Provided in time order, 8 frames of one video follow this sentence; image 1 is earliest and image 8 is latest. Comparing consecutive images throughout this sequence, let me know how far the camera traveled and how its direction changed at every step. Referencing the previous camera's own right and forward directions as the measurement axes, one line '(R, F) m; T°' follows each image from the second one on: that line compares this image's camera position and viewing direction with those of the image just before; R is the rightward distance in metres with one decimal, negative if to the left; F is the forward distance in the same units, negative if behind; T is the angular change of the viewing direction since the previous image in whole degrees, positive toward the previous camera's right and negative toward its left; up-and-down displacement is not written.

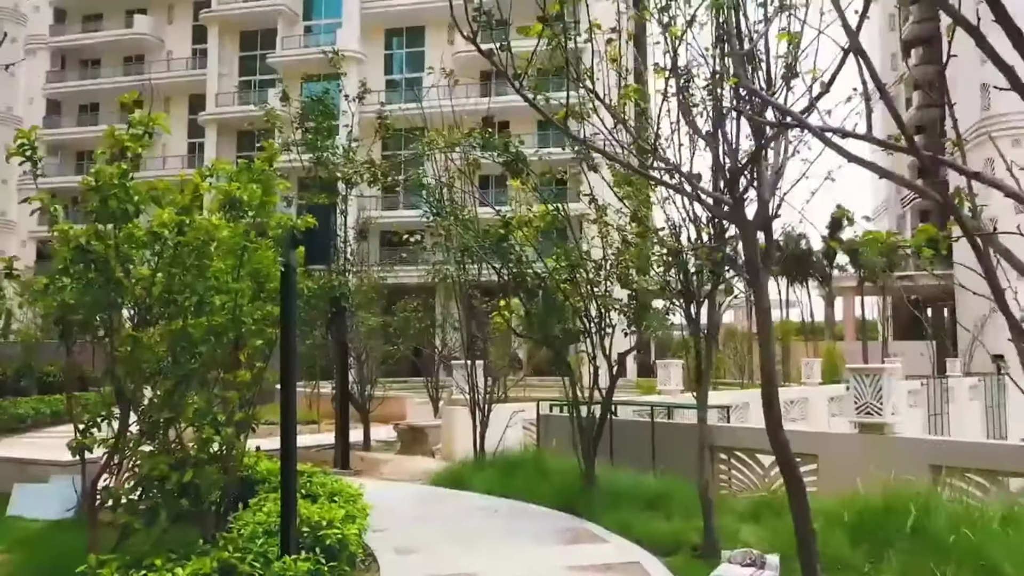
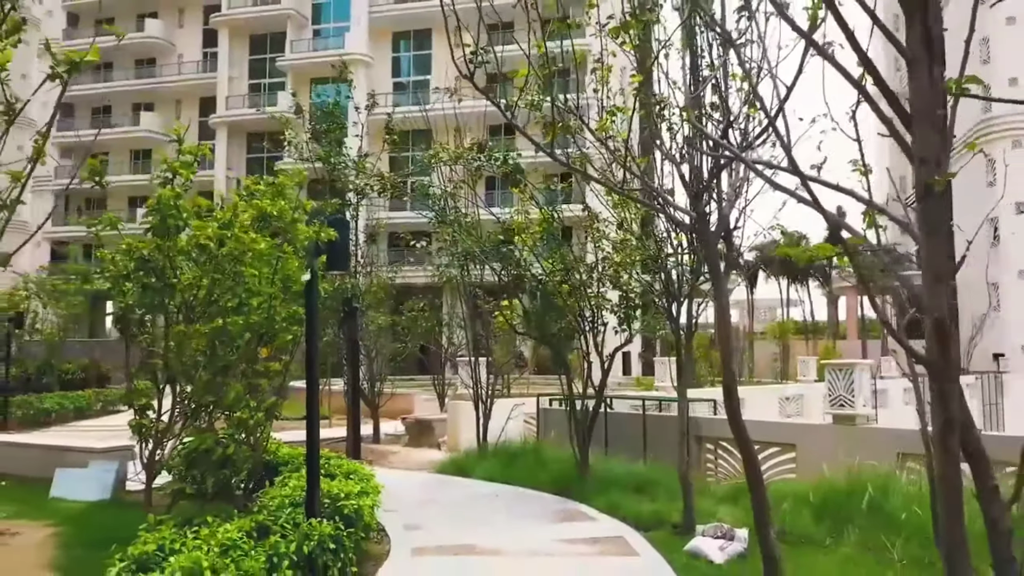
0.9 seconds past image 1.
(+0.1, -0.7) m; 0°
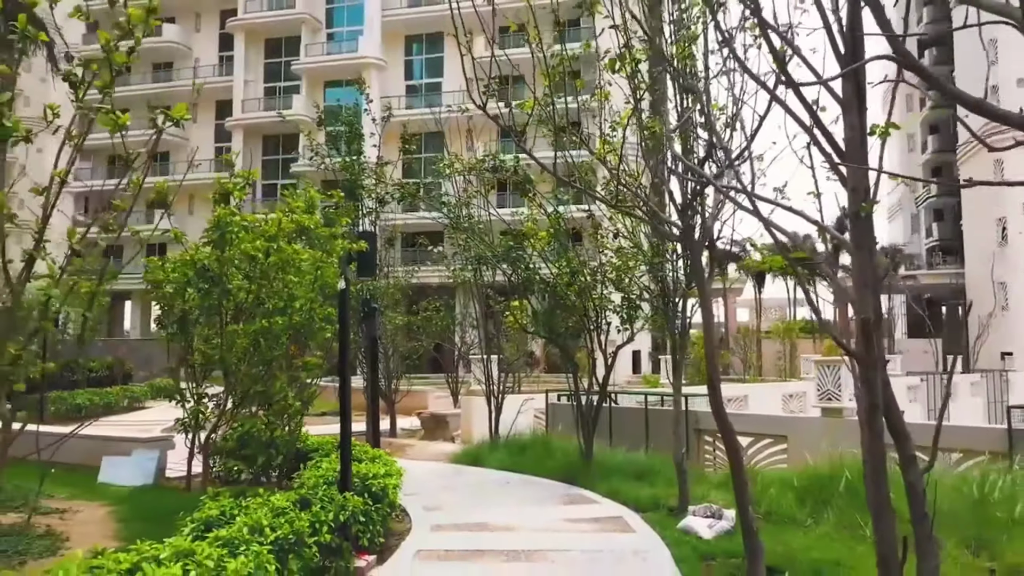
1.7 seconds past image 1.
(0.0, -0.7) m; -1°
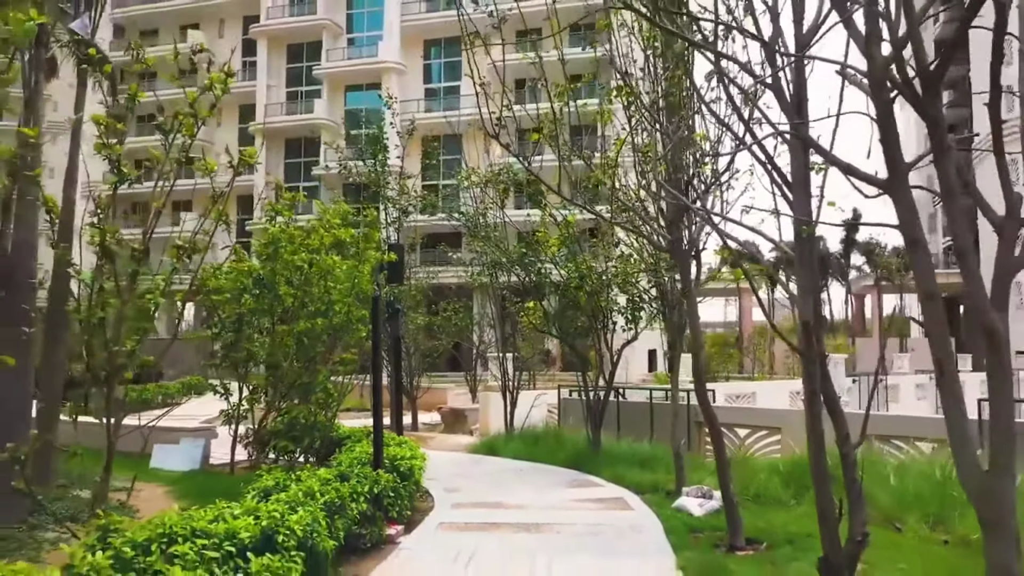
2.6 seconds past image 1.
(+0.1, -0.9) m; -1°
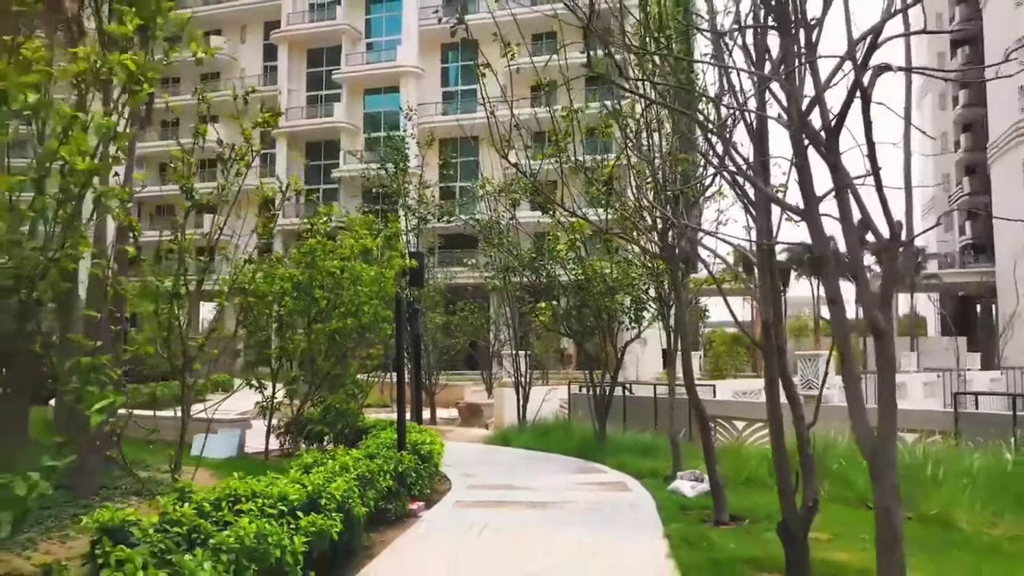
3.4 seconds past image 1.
(+0.1, -0.8) m; -1°
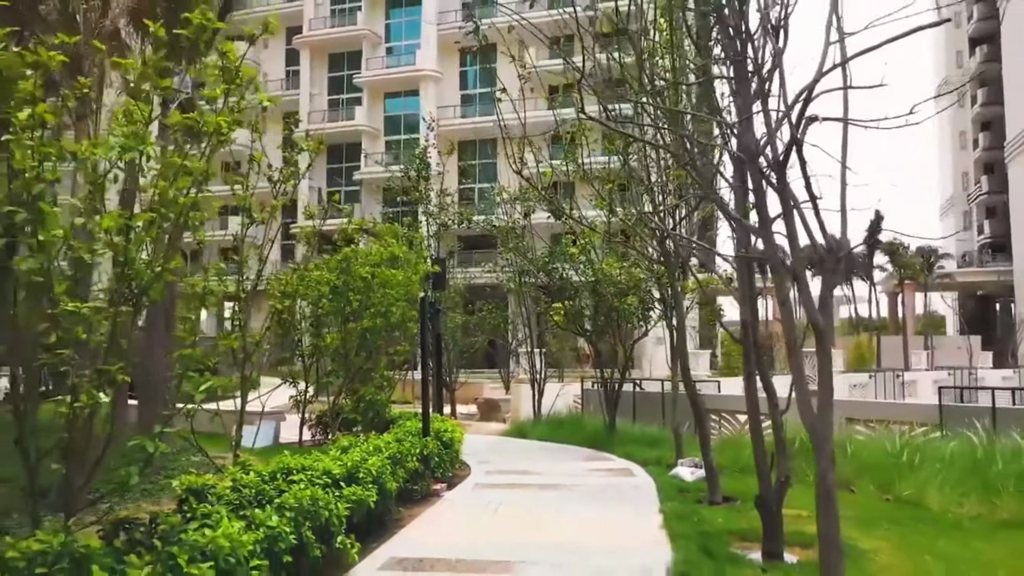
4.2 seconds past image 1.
(+0.1, -0.8) m; -1°
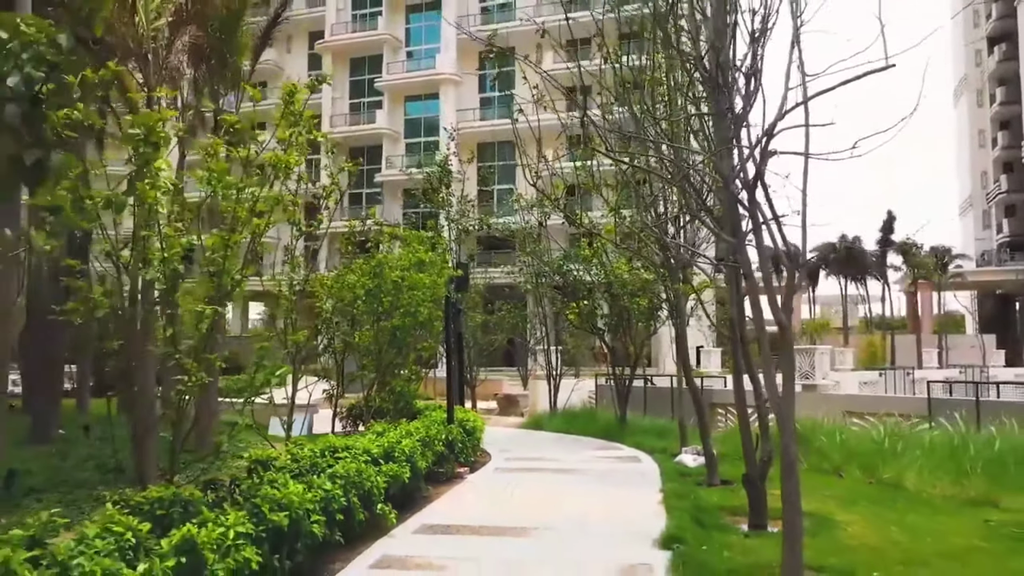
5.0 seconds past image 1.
(0.0, -0.9) m; -1°
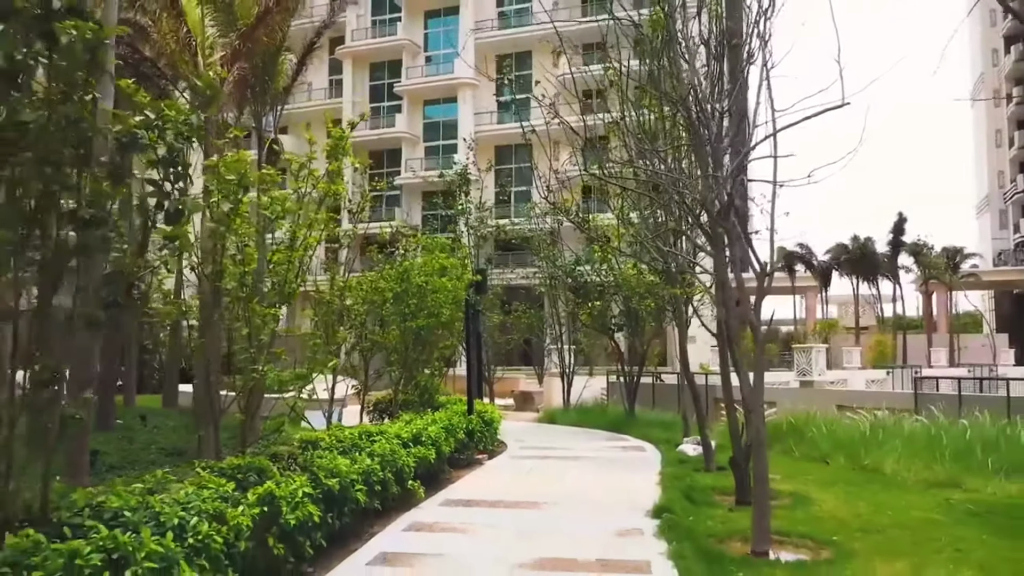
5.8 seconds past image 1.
(+0.1, -0.9) m; -1°
